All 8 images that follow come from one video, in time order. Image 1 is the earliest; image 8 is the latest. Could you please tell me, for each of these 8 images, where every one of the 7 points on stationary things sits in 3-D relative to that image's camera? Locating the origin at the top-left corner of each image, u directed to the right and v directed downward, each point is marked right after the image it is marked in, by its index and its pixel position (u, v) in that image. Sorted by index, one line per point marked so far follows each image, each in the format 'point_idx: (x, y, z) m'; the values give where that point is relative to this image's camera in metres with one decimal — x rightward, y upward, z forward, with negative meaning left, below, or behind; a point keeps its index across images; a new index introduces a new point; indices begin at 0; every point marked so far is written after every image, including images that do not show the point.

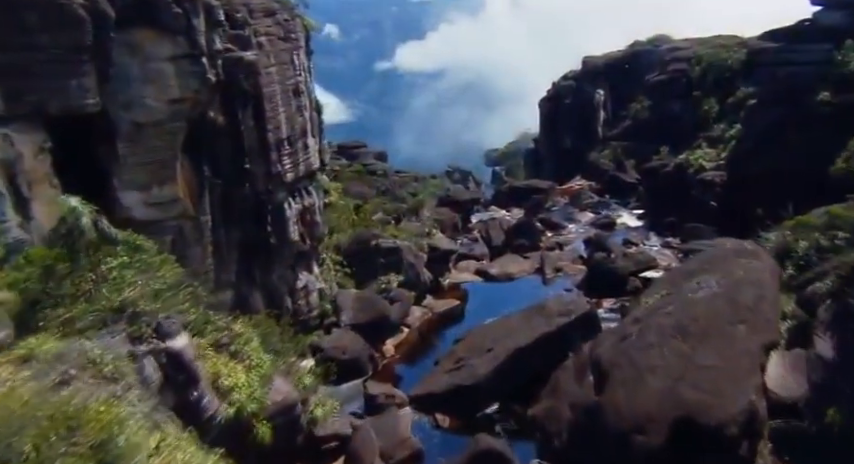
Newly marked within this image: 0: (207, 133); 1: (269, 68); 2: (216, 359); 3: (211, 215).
0: (-6.0, +2.7, +18.2) m
1: (-4.7, +4.9, +19.8) m
2: (-3.4, -2.0, +10.7) m
3: (-6.0, +0.5, +18.6) m
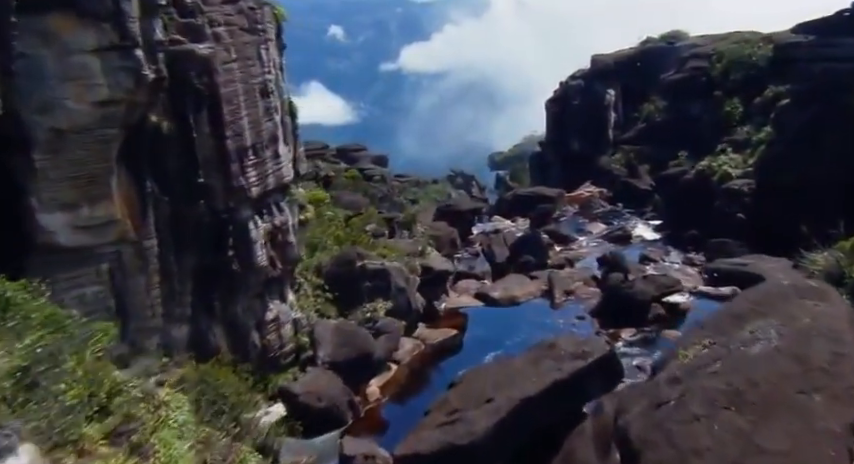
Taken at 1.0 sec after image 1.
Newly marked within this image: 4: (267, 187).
0: (-6.3, +2.1, +15.2) m
1: (-5.0, +4.2, +16.8) m
2: (-3.7, -2.6, +7.7) m
3: (-6.3, -0.2, +15.6) m
4: (-4.4, +1.2, +18.3) m
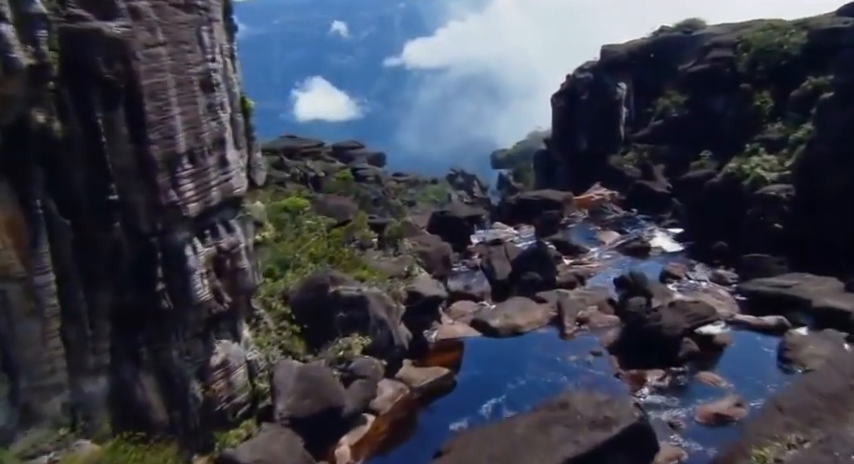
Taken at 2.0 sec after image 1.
0: (-6.7, +1.5, +11.6) m
1: (-5.4, +3.7, +13.2) m
2: (-4.2, -3.3, +4.1) m
3: (-6.8, -0.7, +12.0) m
4: (-4.8, +0.7, +14.8) m
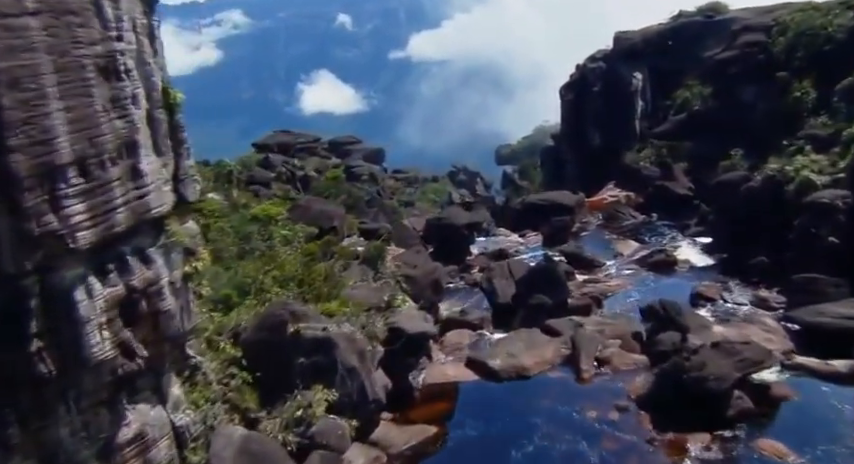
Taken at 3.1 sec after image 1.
0: (-7.2, +0.9, +8.0) m
1: (-5.8, +3.1, +9.5) m
2: (-4.7, -4.0, +0.5) m
3: (-7.2, -1.4, +8.4) m
4: (-5.3, +0.1, +11.1) m
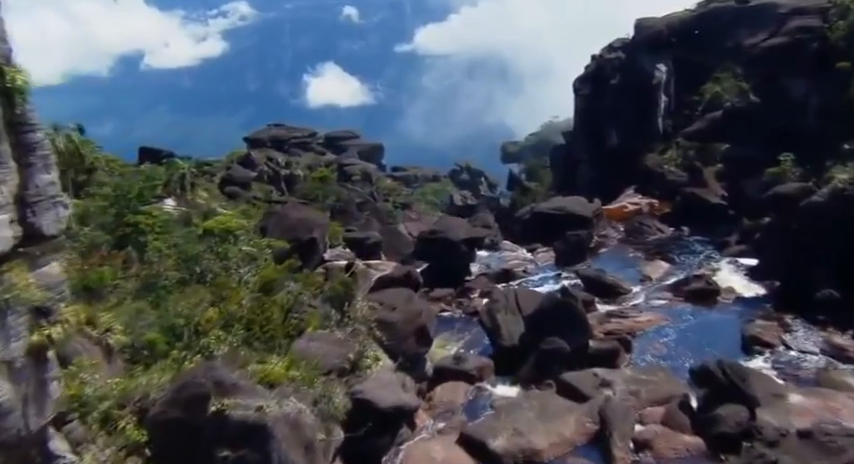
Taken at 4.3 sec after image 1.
0: (-7.6, +0.2, +3.7) m
1: (-6.2, +2.4, +5.3) m
2: (-5.2, -4.7, -3.7) m
3: (-7.6, -2.0, +4.2) m
4: (-5.7, -0.6, +6.9) m
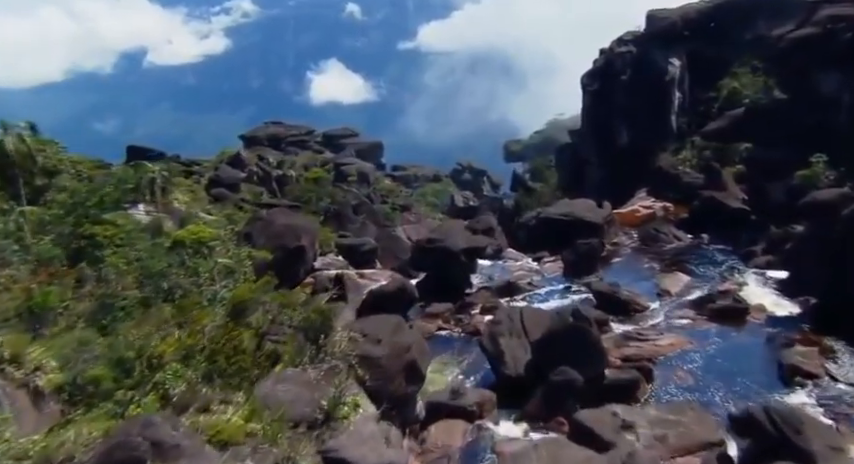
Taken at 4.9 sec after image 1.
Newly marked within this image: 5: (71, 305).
0: (-7.8, -0.2, +1.7) m
1: (-6.4, +2.0, +3.2) m
2: (-5.4, -5.1, -5.8) m
3: (-7.8, -2.4, +2.1) m
4: (-5.8, -0.9, +4.8) m
5: (-7.7, -1.6, +14.4) m
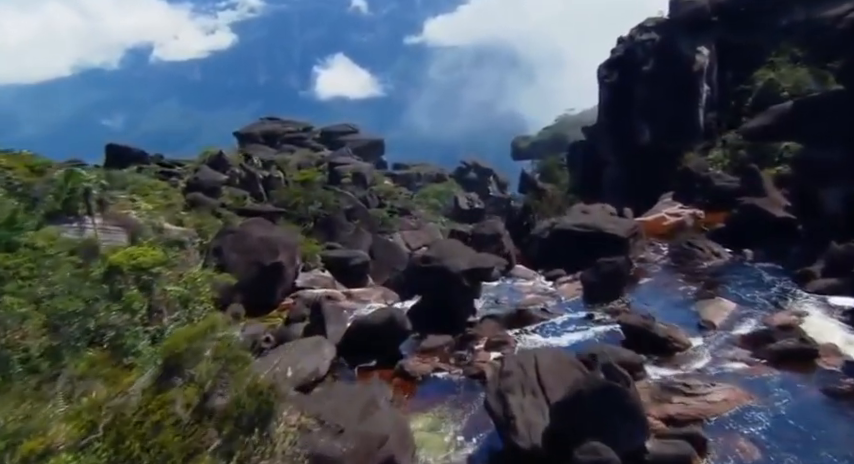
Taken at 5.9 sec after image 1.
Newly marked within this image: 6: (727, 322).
0: (-8.1, -0.8, -1.7) m
1: (-6.7, +1.4, -0.2) m
2: (-5.8, -5.8, -9.1) m
3: (-8.1, -3.0, -1.2) m
4: (-6.1, -1.6, +1.4) m
5: (-7.9, -2.1, +11.0) m
6: (+7.6, -2.3, +16.9) m
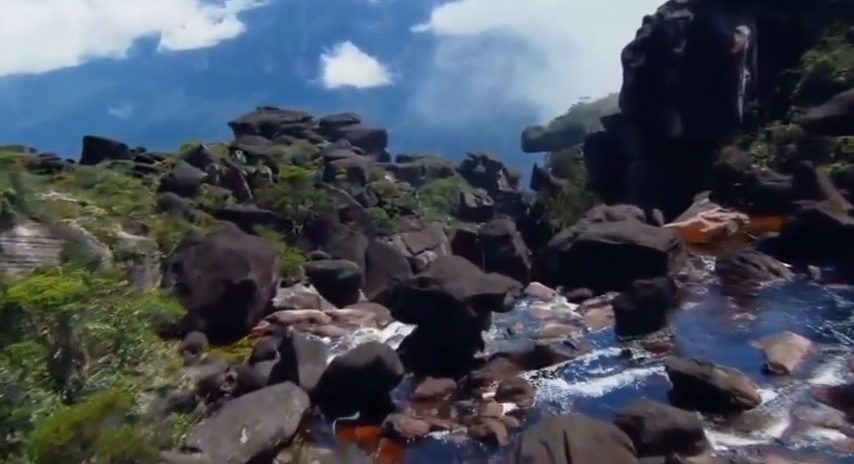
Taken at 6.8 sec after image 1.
0: (-8.4, -1.5, -5.1) m
1: (-7.0, +0.7, -3.7) m
2: (-6.2, -6.6, -12.4) m
3: (-8.5, -3.7, -4.6) m
4: (-6.4, -2.2, -2.0) m
5: (-8.1, -2.6, +7.6) m
6: (+7.6, -2.8, +13.4) m
